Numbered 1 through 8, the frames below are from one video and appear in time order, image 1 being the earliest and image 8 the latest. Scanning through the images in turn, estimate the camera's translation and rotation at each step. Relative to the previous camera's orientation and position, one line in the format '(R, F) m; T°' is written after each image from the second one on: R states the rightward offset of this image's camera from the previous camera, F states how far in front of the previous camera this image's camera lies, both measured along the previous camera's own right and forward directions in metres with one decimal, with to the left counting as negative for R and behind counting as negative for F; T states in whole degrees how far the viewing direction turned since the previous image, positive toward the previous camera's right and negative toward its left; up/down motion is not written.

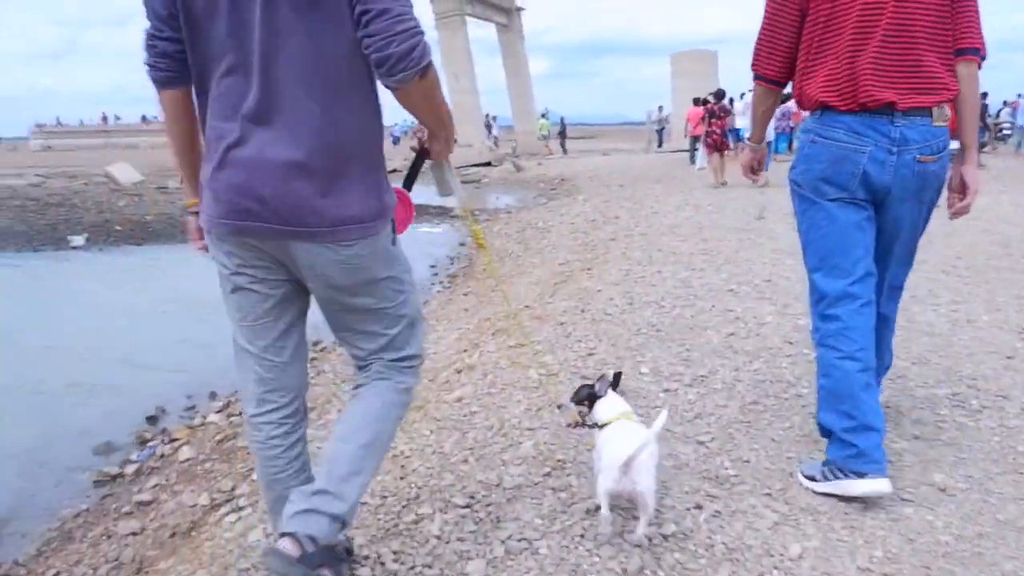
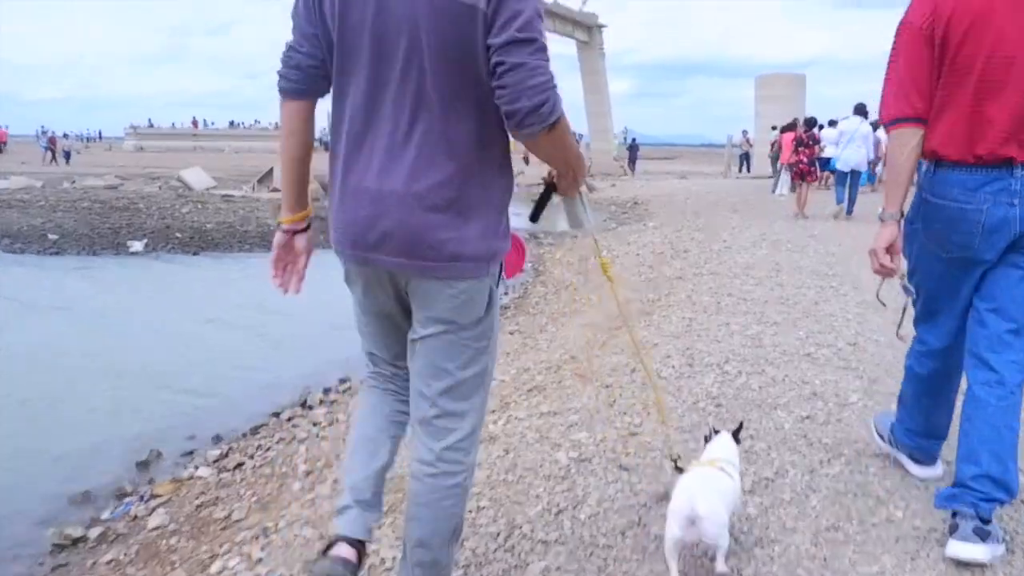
(+0.2, +0.8) m; -5°
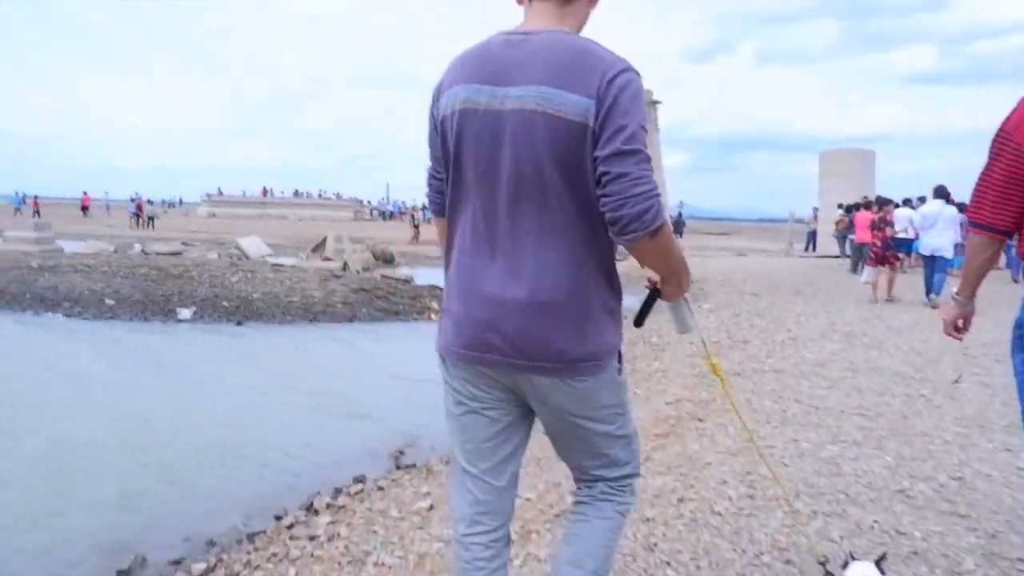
(+0.2, +0.8) m; -4°
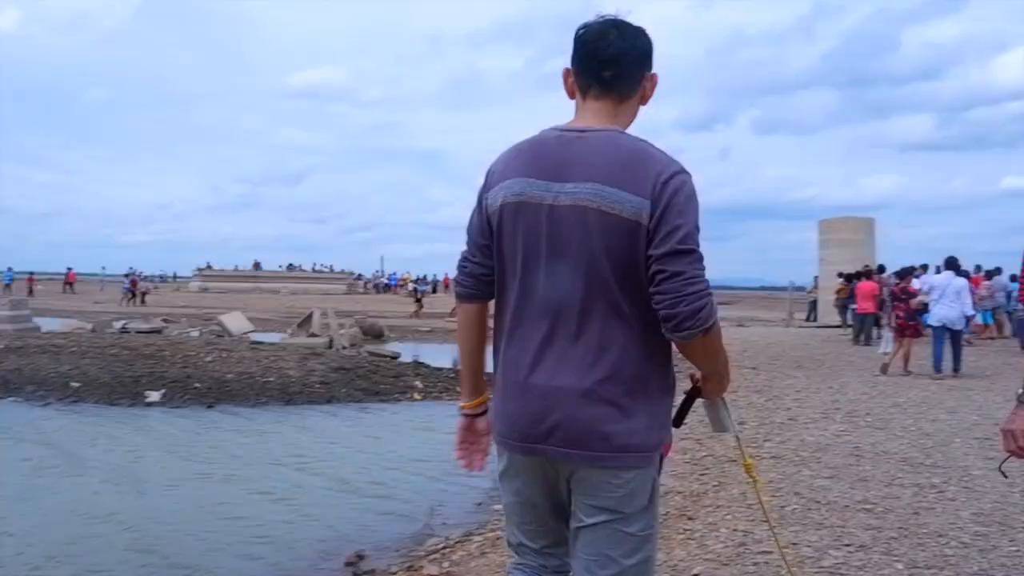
(+0.2, +0.5) m; 0°
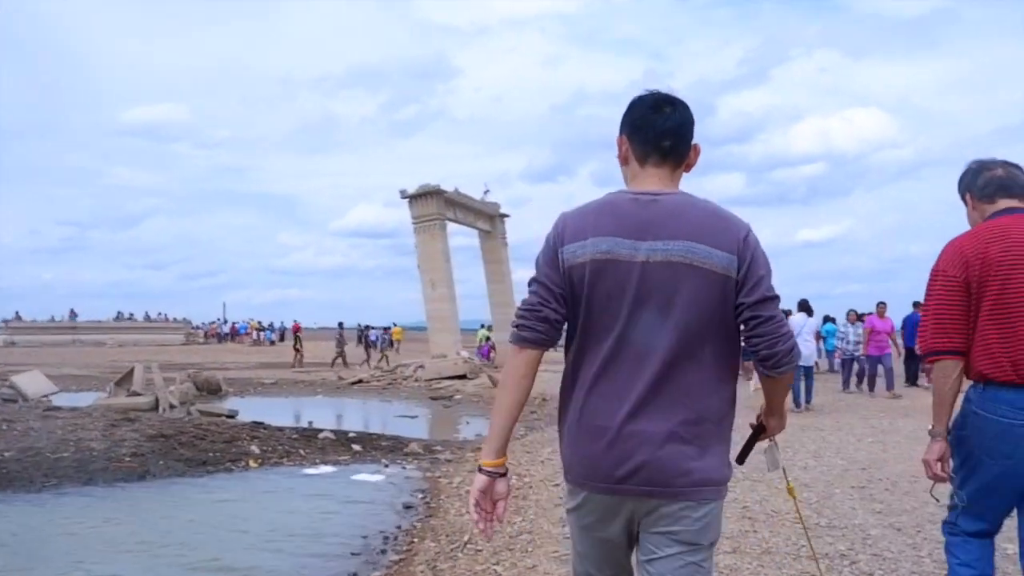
(0.0, +1.2) m; +11°
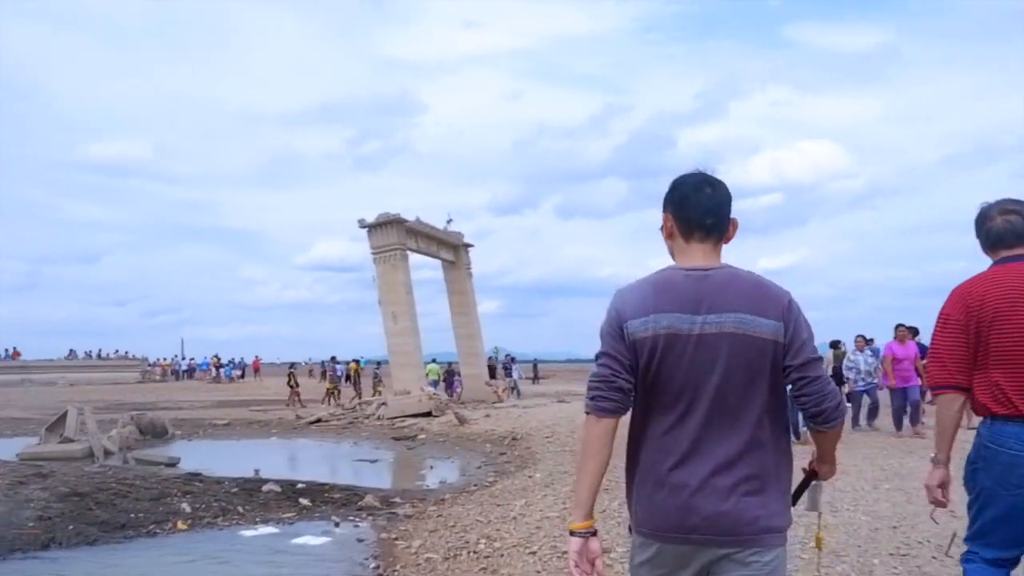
(+0.1, +1.2) m; +2°
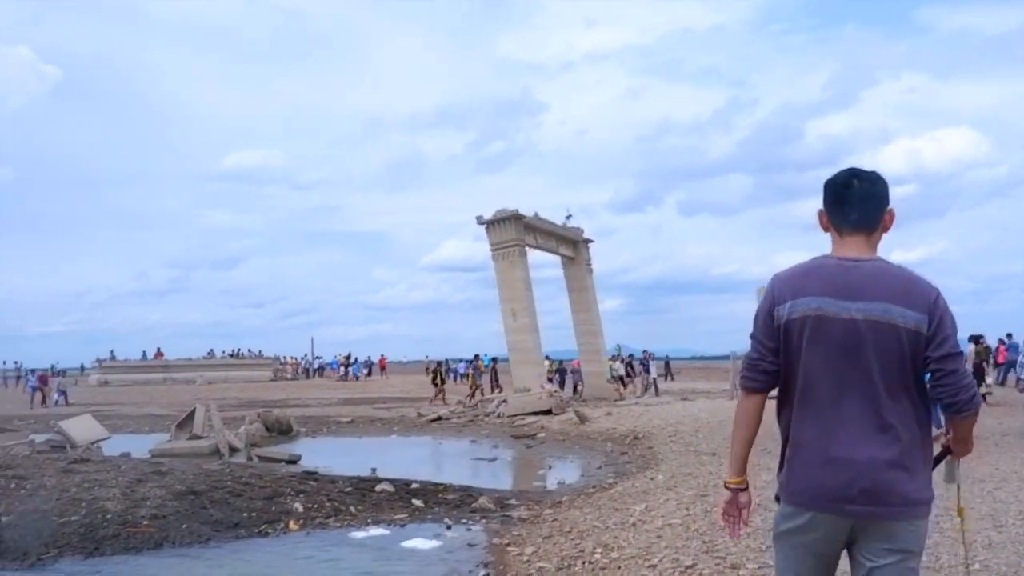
(0.0, +0.8) m; -9°
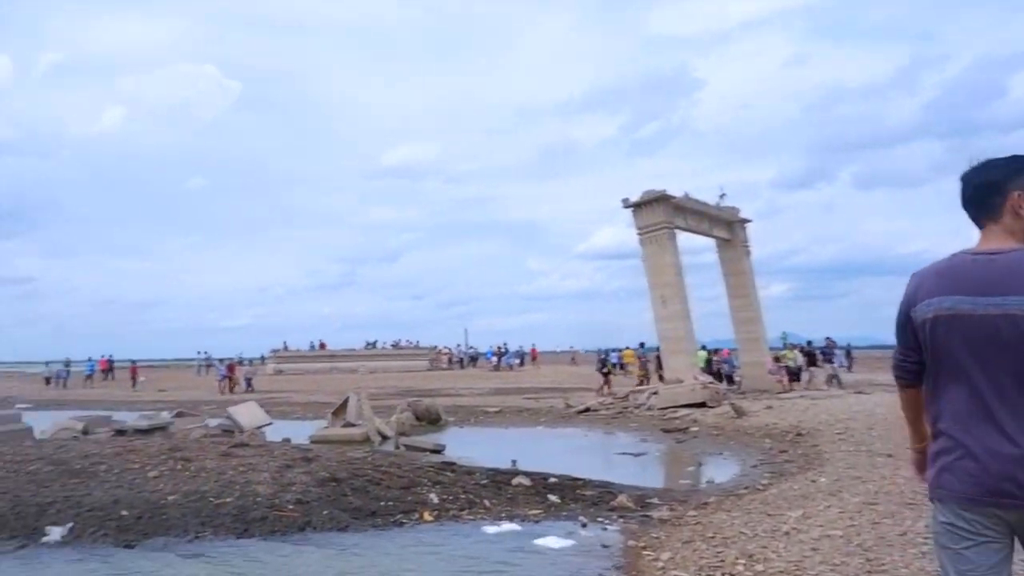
(+0.3, +0.4) m; -11°
